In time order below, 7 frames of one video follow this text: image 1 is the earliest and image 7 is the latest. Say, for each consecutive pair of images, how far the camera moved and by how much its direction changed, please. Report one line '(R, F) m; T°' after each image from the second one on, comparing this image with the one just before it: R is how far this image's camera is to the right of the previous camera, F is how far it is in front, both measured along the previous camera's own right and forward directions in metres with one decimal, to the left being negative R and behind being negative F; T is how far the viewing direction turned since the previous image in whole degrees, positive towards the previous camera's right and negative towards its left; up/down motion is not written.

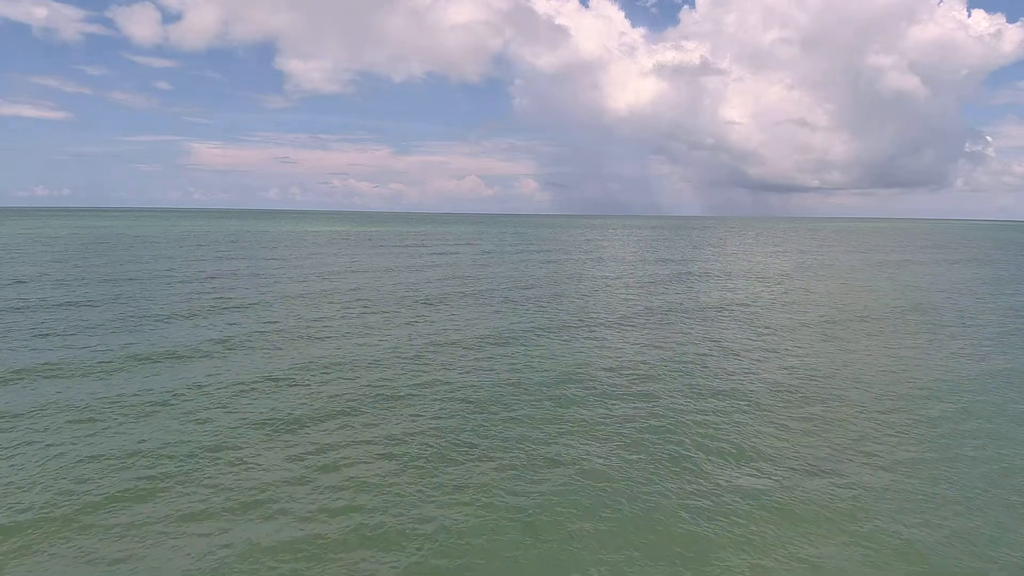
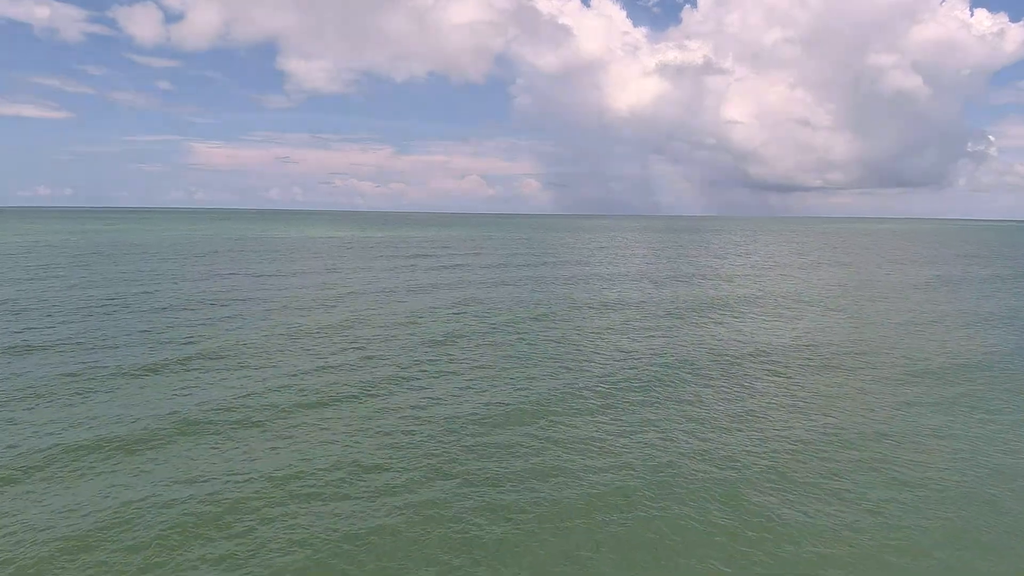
(-0.5, +3.3) m; 0°
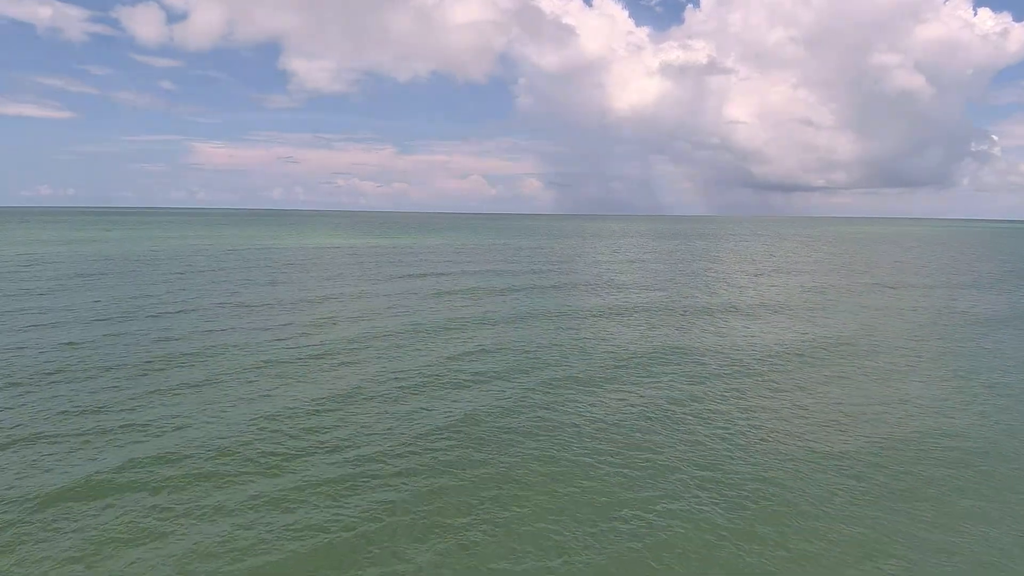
(-0.7, +4.2) m; 0°
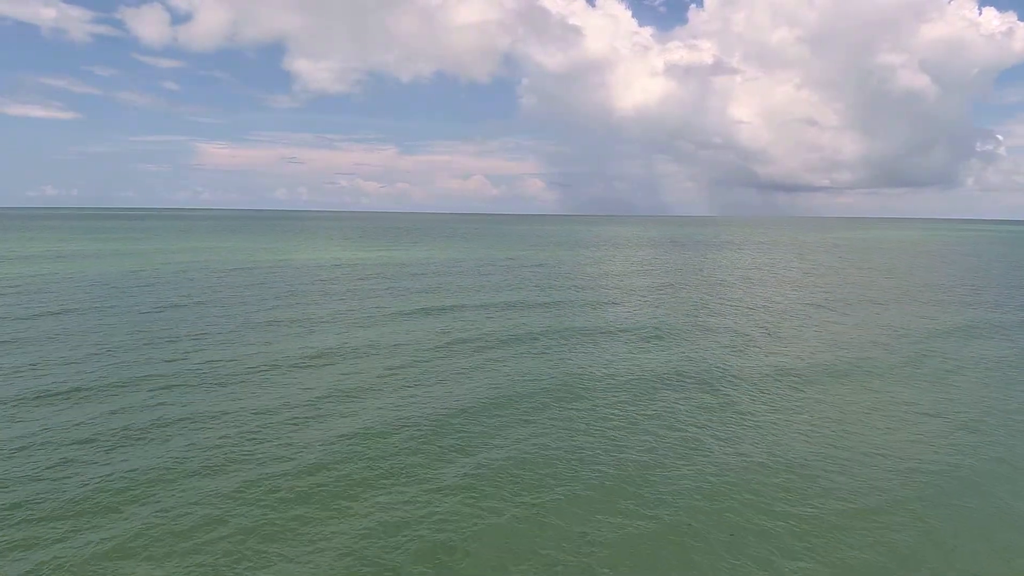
(-1.2, +6.2) m; 0°
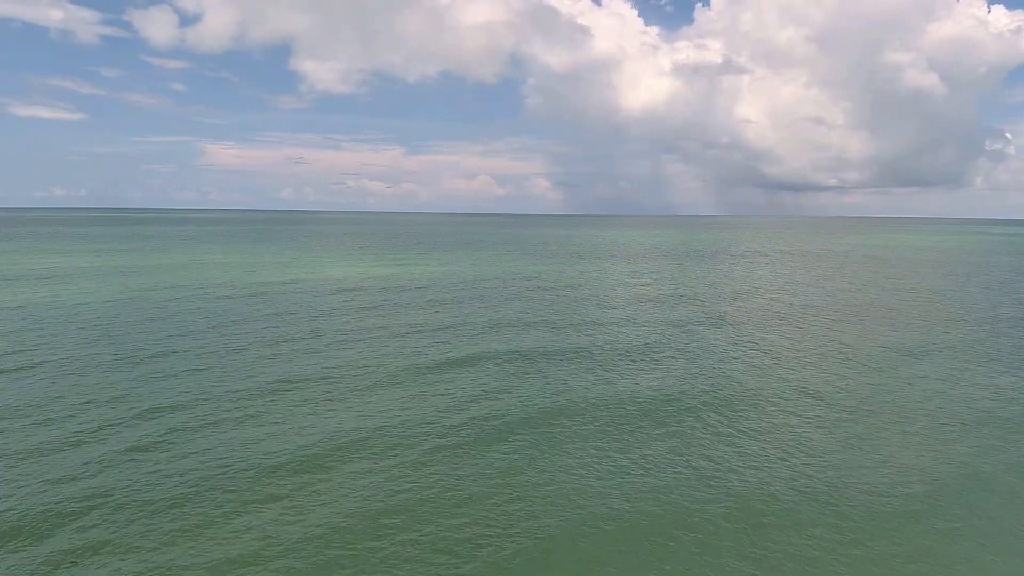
(-1.4, +7.0) m; 0°
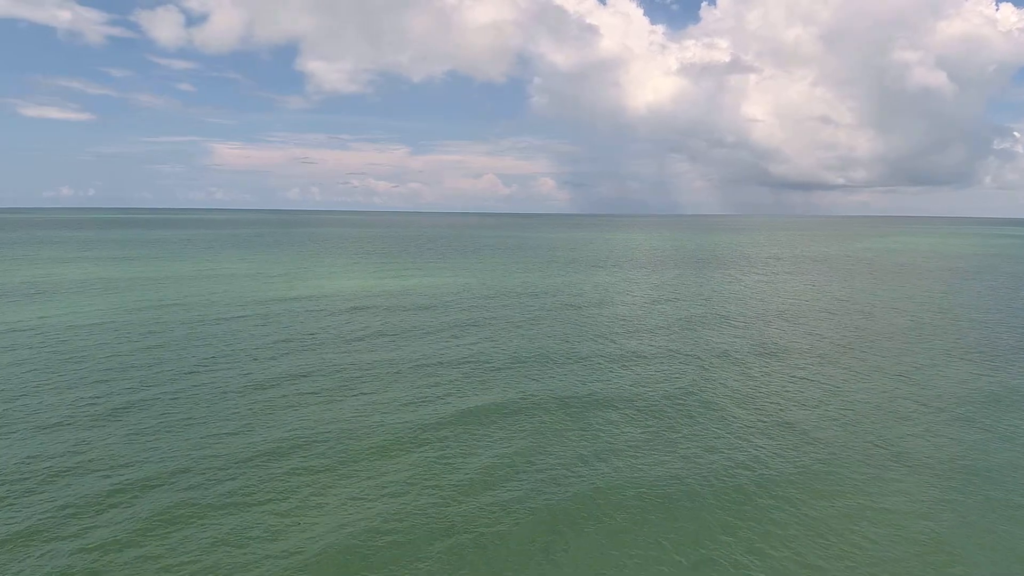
(-1.3, +6.0) m; 0°
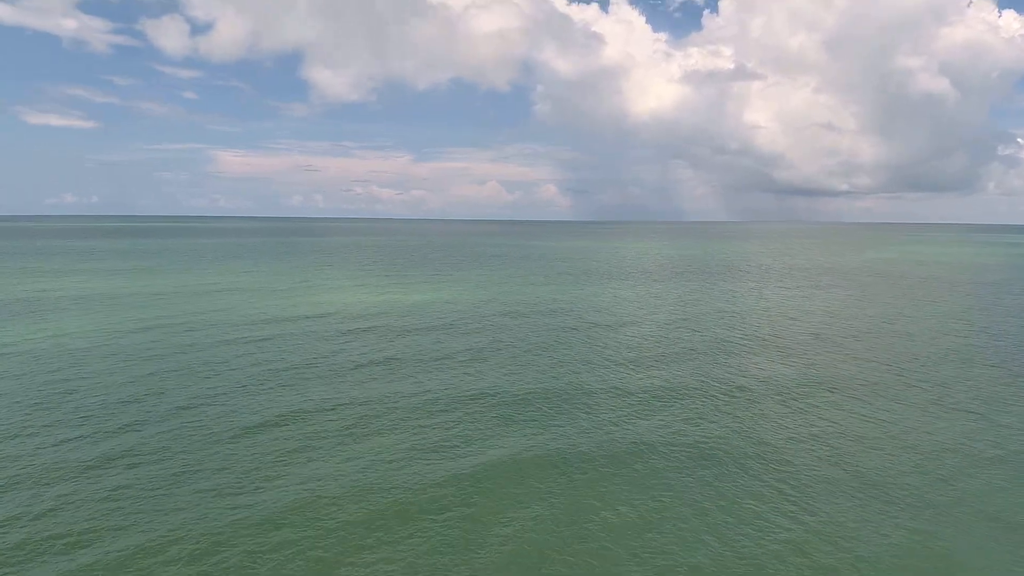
(-1.3, +4.7) m; 0°
